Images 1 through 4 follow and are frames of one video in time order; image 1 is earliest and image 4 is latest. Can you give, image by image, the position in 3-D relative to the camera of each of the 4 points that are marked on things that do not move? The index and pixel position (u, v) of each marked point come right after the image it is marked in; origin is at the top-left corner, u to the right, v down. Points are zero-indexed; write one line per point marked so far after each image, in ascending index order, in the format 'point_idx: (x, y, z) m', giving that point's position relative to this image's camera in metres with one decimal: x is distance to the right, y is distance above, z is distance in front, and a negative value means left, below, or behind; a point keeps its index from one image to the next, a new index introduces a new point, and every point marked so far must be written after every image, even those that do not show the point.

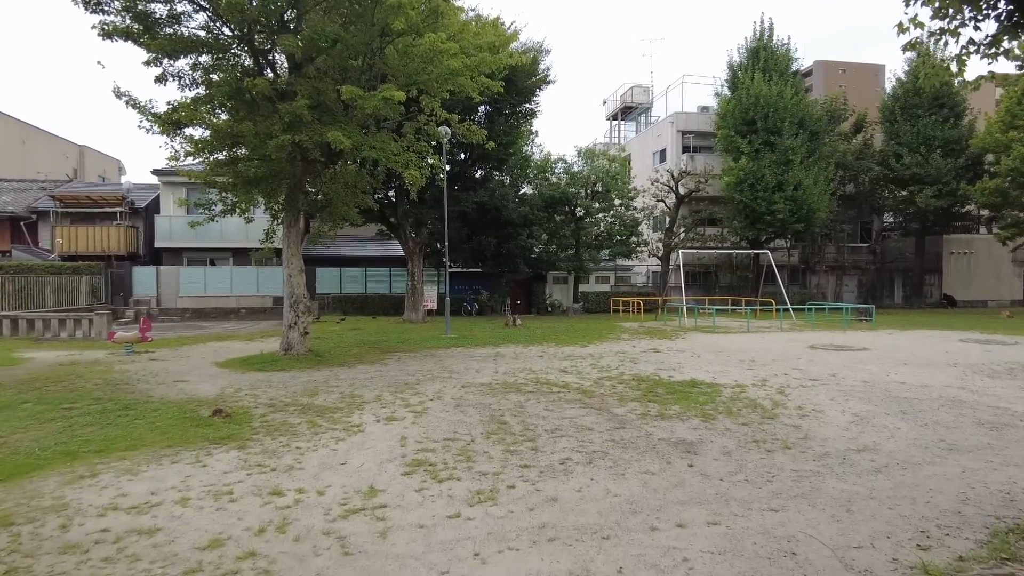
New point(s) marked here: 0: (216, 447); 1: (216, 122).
0: (-2.8, -1.5, +6.2) m
1: (-5.0, +2.8, +11.1) m
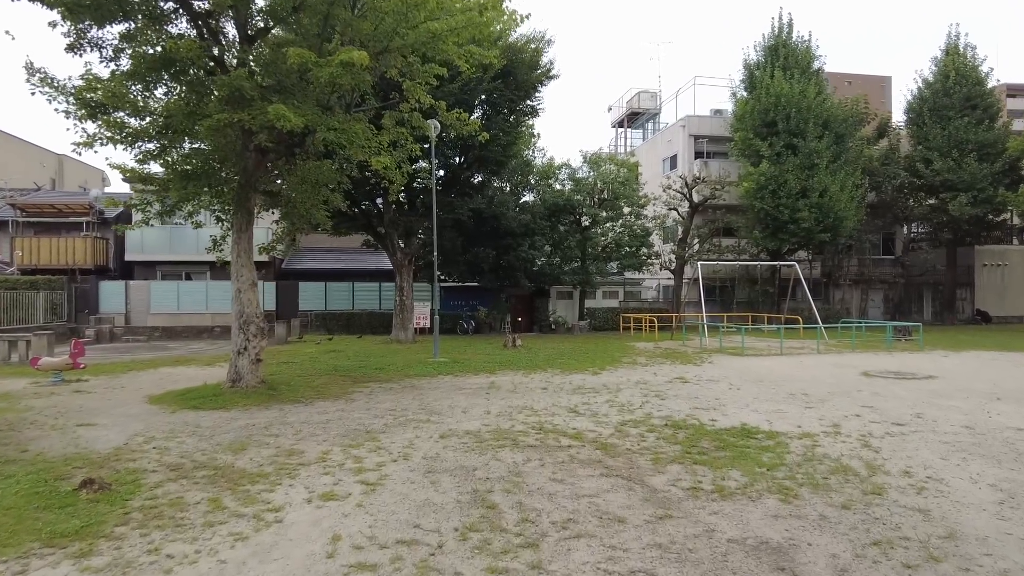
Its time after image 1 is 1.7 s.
0: (-2.9, -1.6, +4.0) m
1: (-5.0, +2.5, +9.0) m
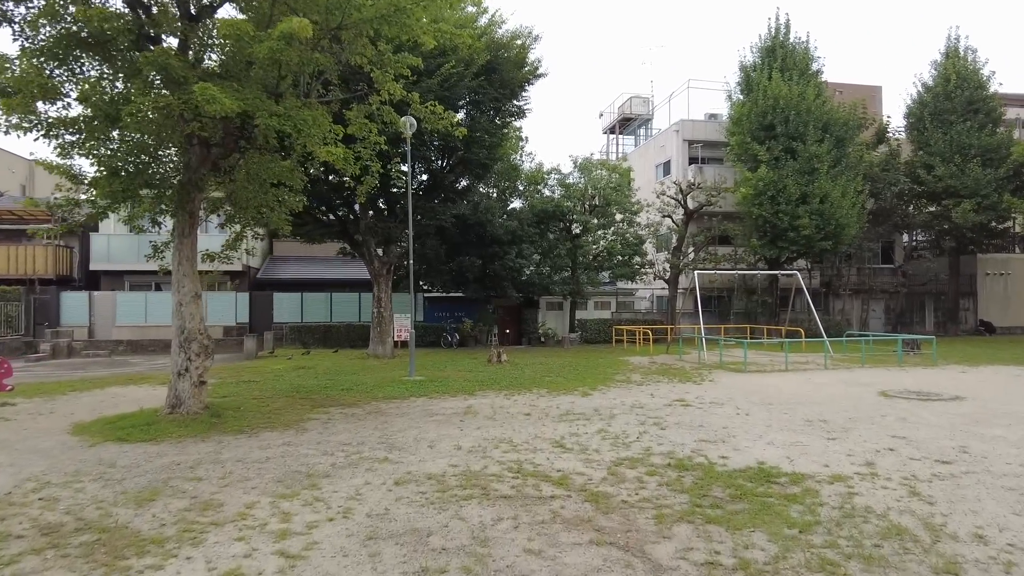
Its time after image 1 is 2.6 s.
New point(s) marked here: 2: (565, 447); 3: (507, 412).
0: (-3.1, -1.7, +2.8) m
1: (-5.3, +2.4, +7.8) m
2: (+0.6, -1.6, +6.8) m
3: (-0.1, -1.7, +9.0) m
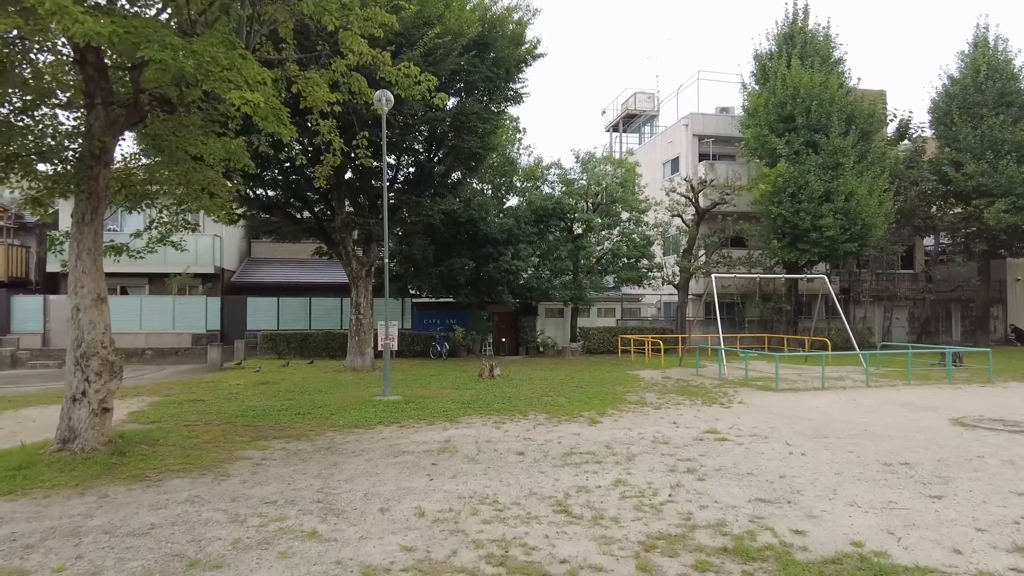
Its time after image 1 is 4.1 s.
0: (-3.2, -1.7, +0.8) m
1: (-5.4, +2.4, +5.8) m
2: (+0.4, -1.6, +4.8) m
3: (-0.2, -1.7, +7.0) m
